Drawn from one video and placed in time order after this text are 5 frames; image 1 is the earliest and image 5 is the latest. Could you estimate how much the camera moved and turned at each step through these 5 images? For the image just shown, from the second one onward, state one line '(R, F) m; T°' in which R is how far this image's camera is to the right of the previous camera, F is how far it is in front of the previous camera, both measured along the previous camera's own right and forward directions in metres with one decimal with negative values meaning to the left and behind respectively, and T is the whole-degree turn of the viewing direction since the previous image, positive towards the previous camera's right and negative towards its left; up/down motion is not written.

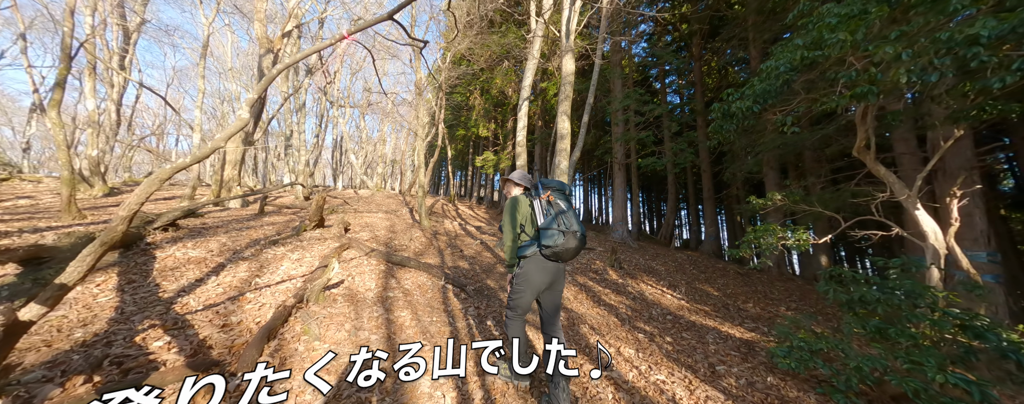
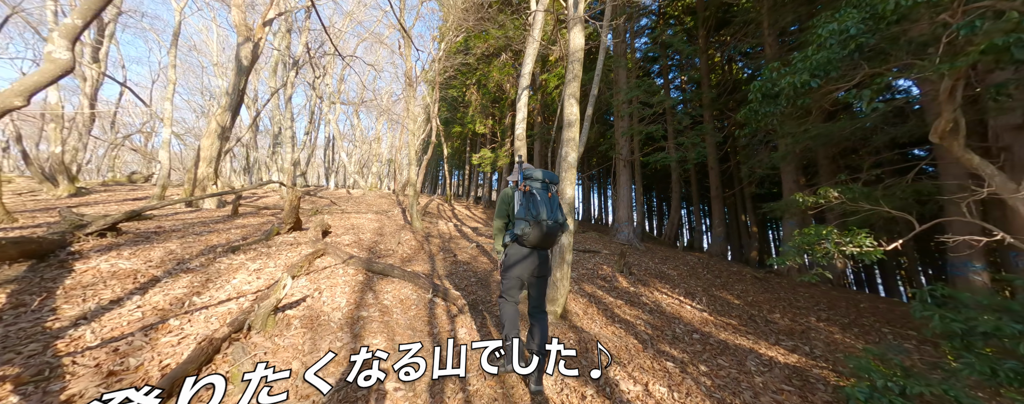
(0.0, +0.8) m; 0°
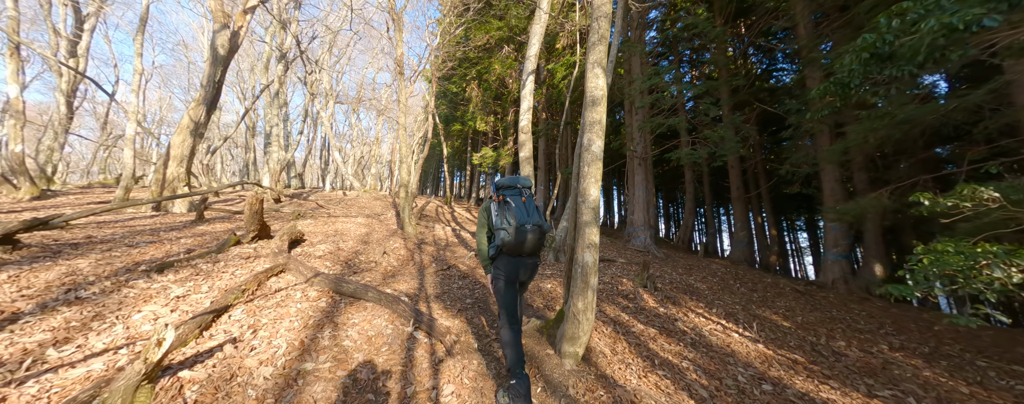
(0.0, +1.1) m; 0°
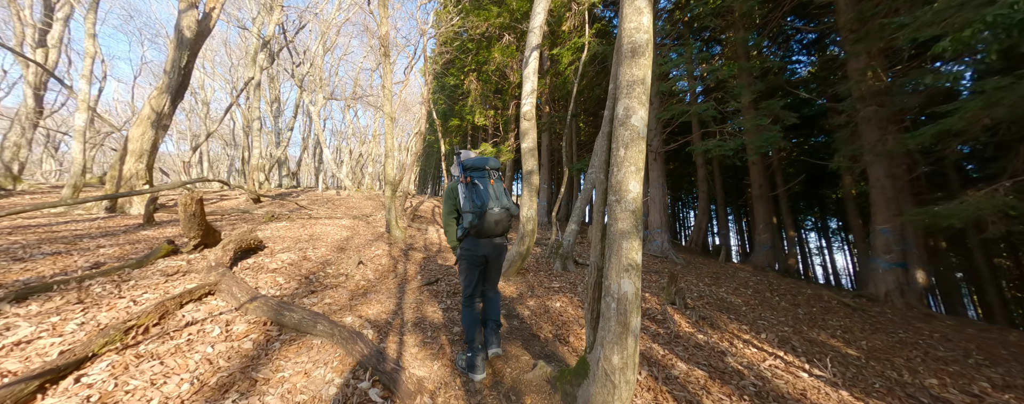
(0.0, +1.1) m; 0°
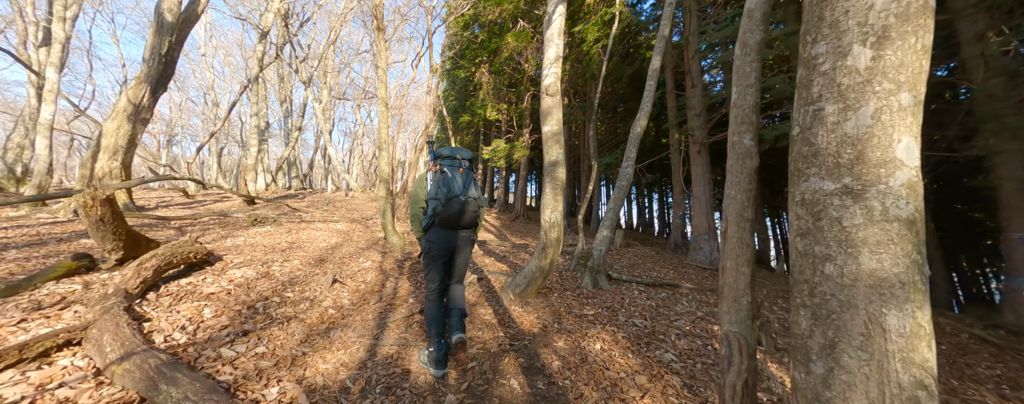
(-0.1, +1.3) m; -3°
